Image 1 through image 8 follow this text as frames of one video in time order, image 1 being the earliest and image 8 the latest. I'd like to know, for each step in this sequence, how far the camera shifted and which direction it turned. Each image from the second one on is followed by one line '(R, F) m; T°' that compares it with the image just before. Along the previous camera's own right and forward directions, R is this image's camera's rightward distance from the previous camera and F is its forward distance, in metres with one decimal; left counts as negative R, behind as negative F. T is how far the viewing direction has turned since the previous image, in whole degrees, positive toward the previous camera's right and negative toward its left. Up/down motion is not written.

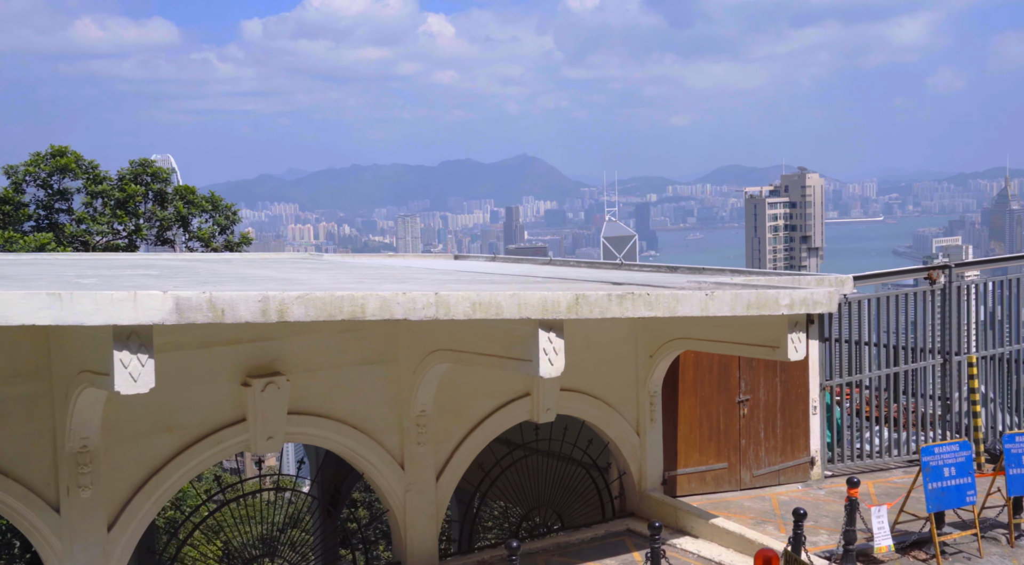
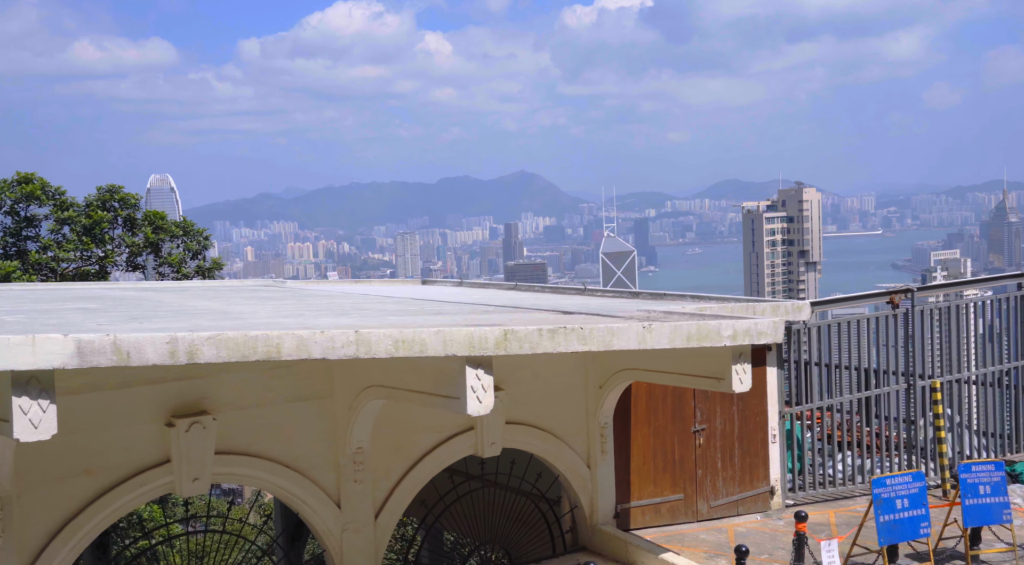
(+0.3, +0.1) m; 0°
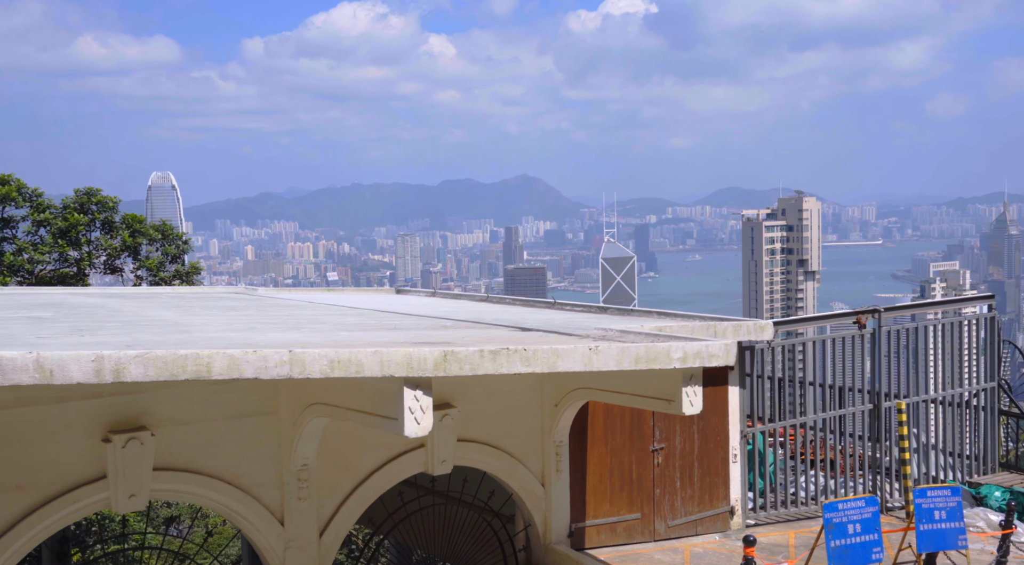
(+0.3, +0.1) m; 0°
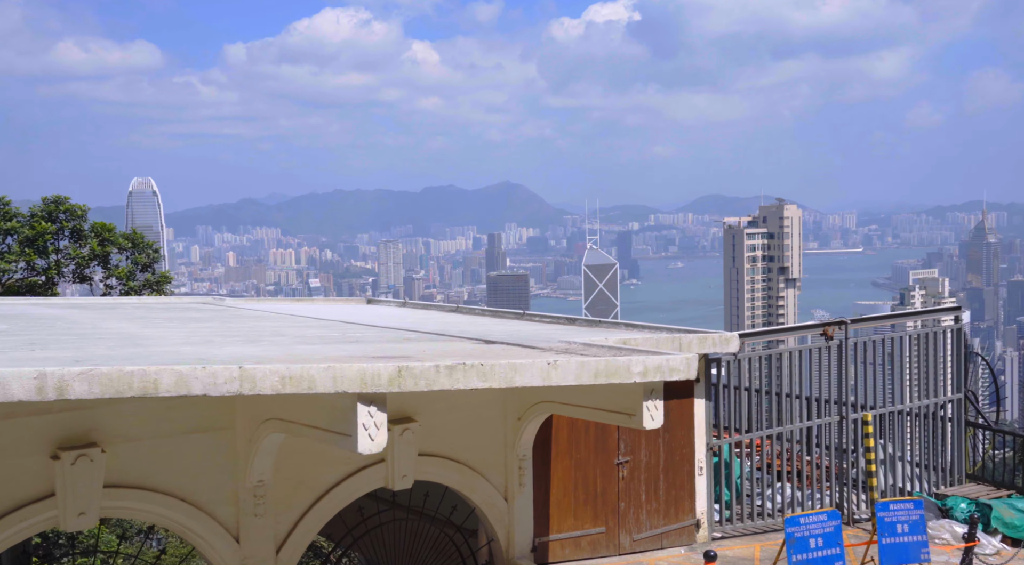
(+0.1, +0.1) m; +1°
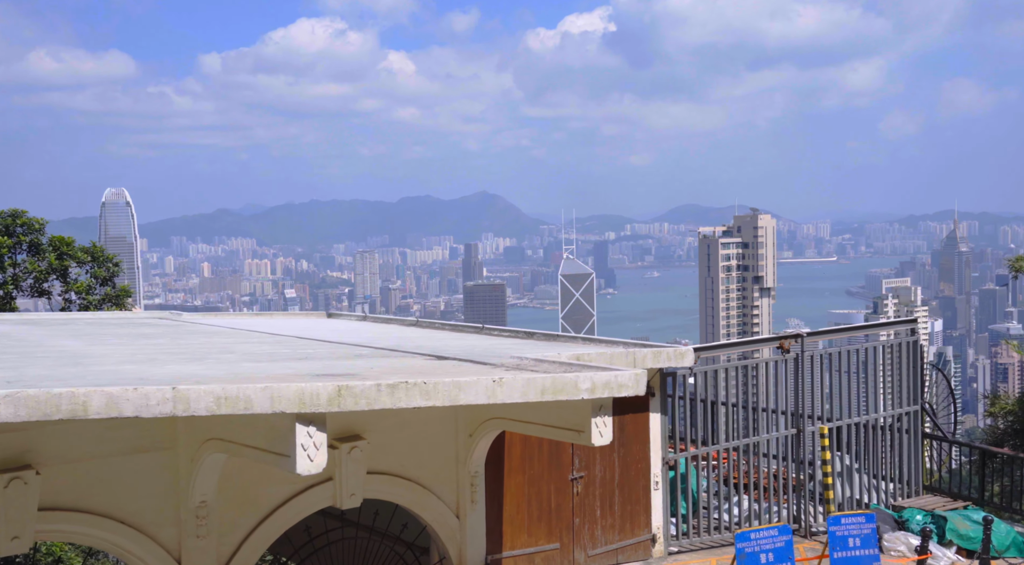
(+0.2, +0.1) m; +1°
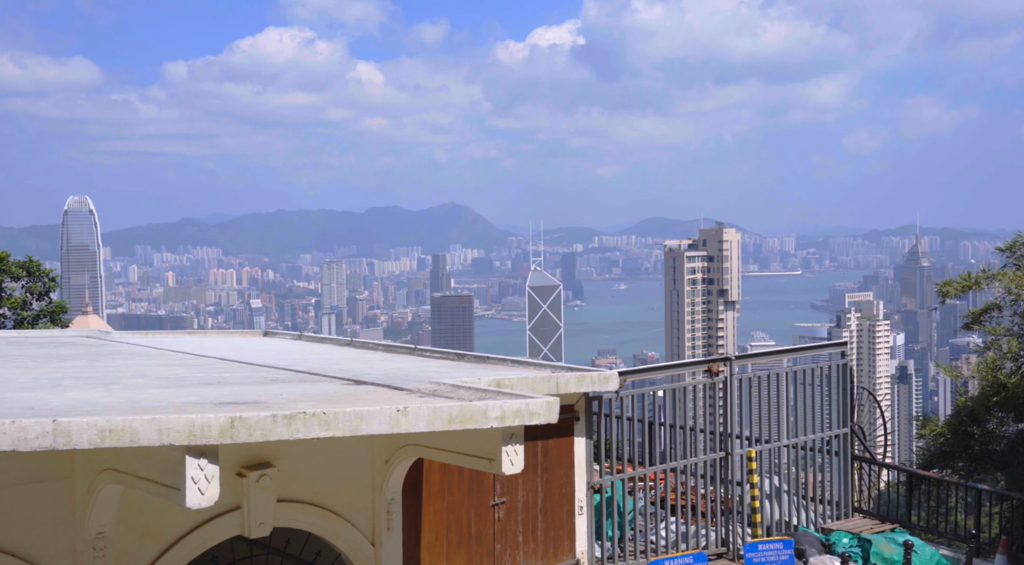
(+0.3, +0.1) m; +2°
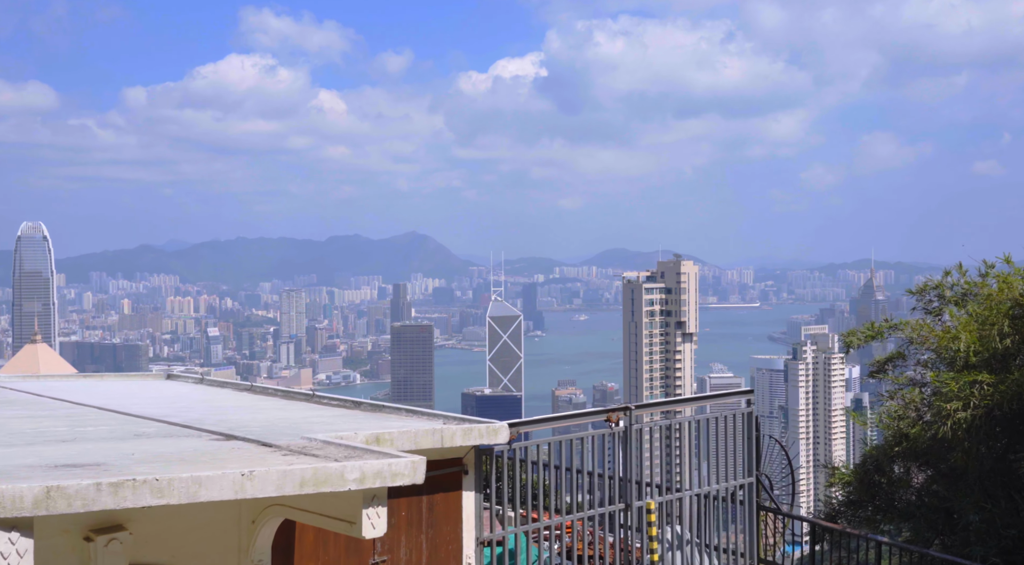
(+0.5, +0.3) m; +3°
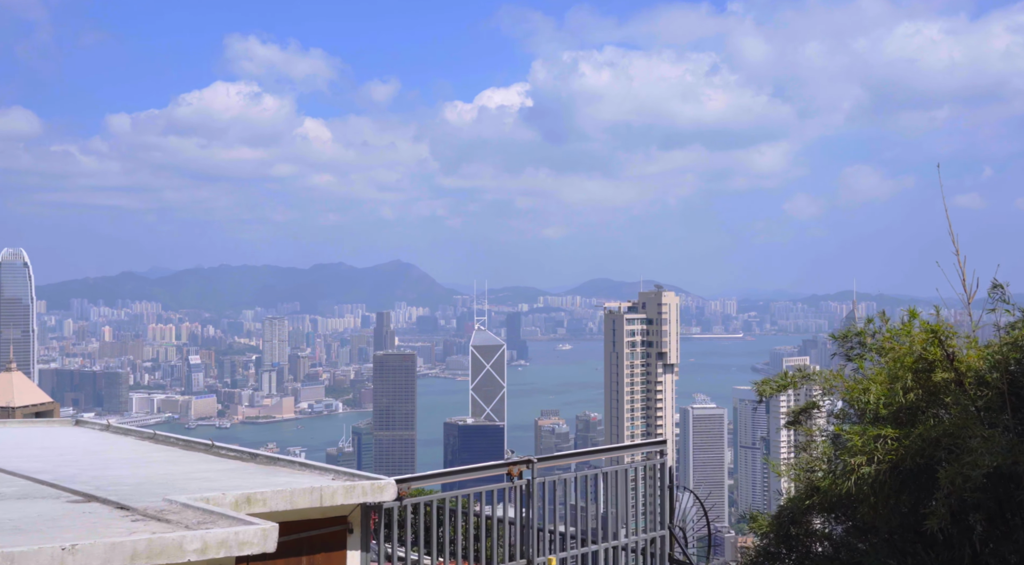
(+0.6, +0.3) m; +2°
